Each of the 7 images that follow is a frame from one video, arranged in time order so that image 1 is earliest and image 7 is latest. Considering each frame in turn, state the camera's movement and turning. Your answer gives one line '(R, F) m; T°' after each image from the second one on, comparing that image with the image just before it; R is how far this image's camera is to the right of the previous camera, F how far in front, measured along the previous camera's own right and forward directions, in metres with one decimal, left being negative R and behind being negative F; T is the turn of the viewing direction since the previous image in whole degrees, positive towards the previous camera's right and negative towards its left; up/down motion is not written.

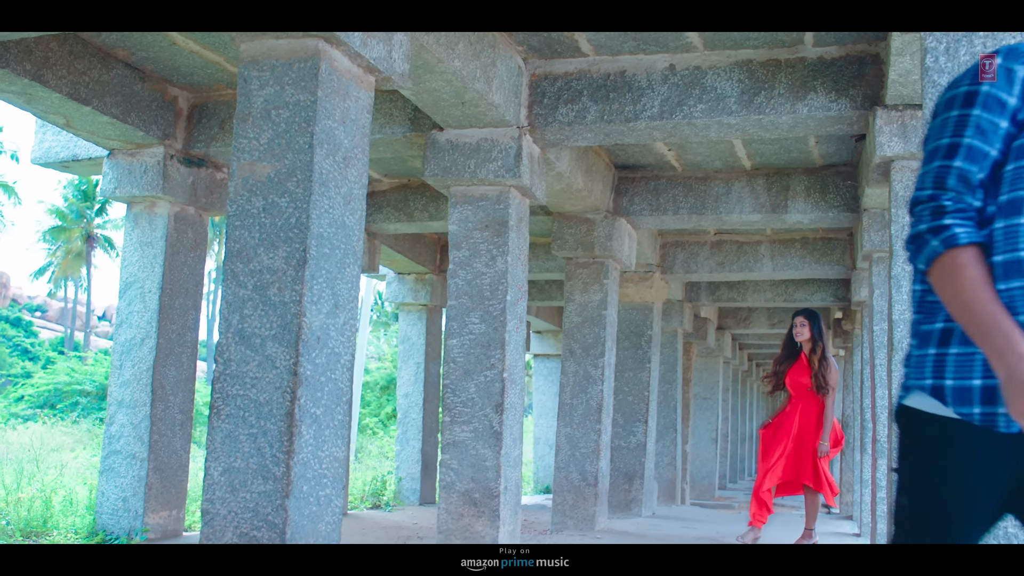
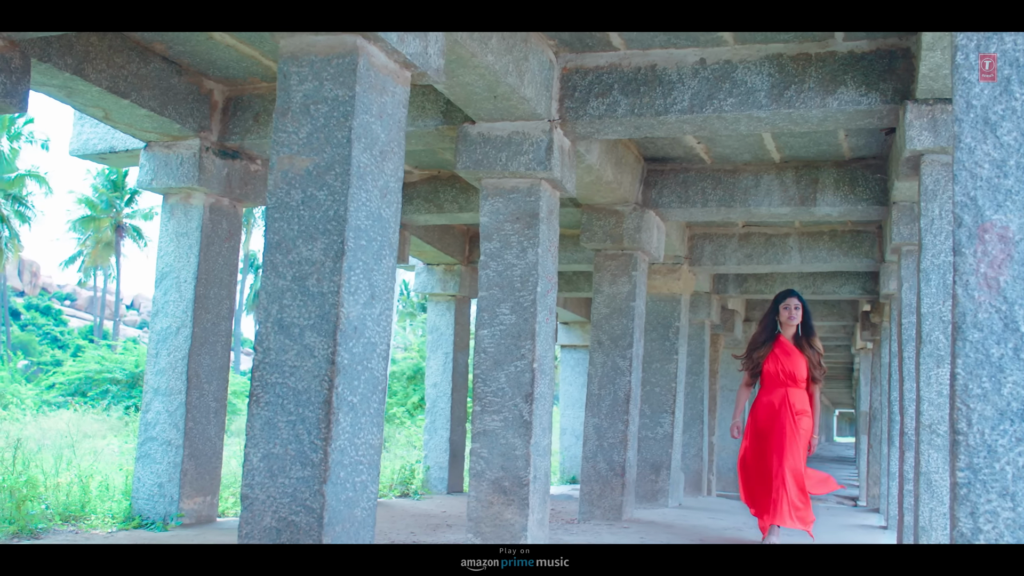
(0.0, -0.1) m; -1°
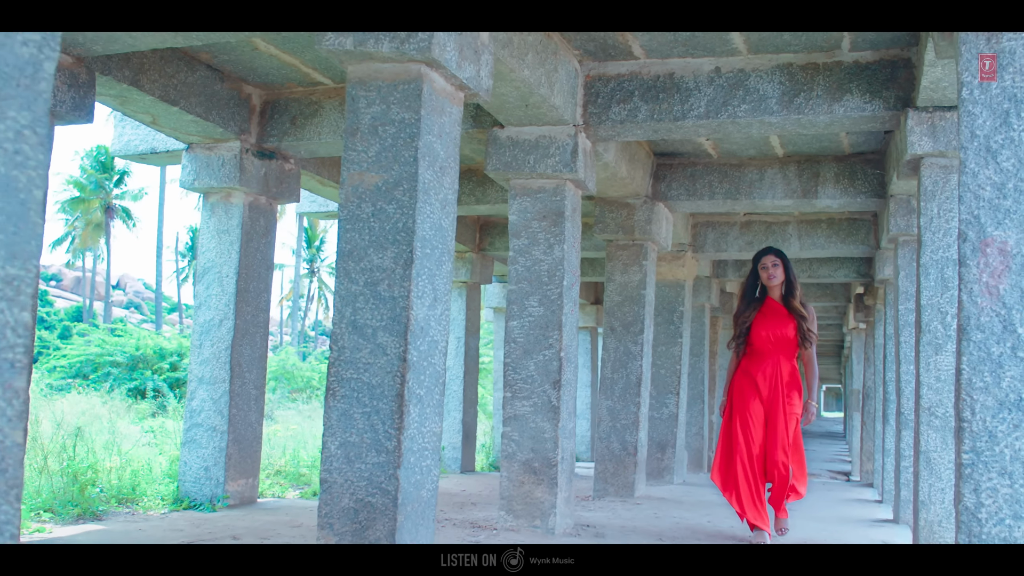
(-0.3, -0.4) m; +1°
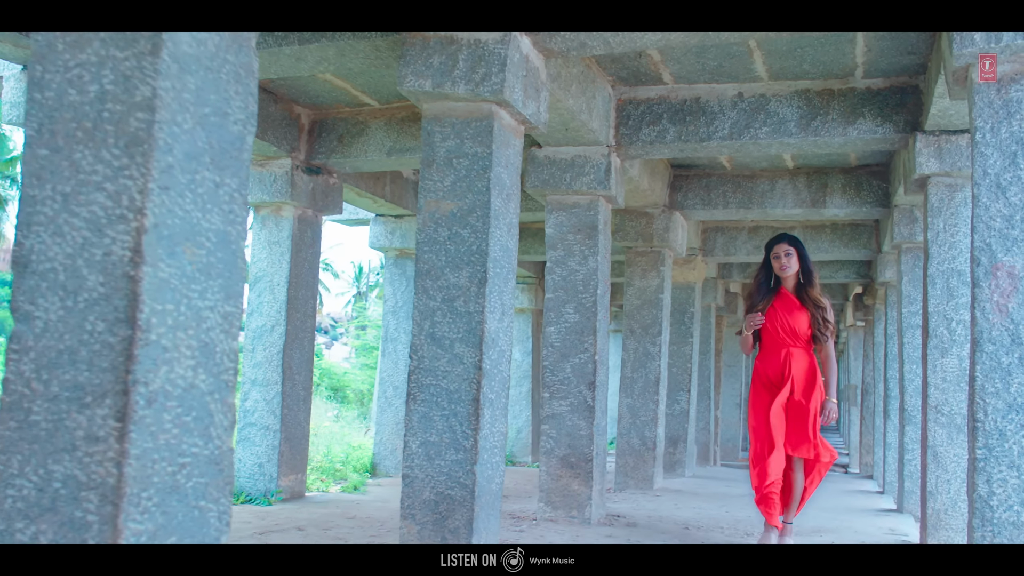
(-0.3, -0.5) m; +1°
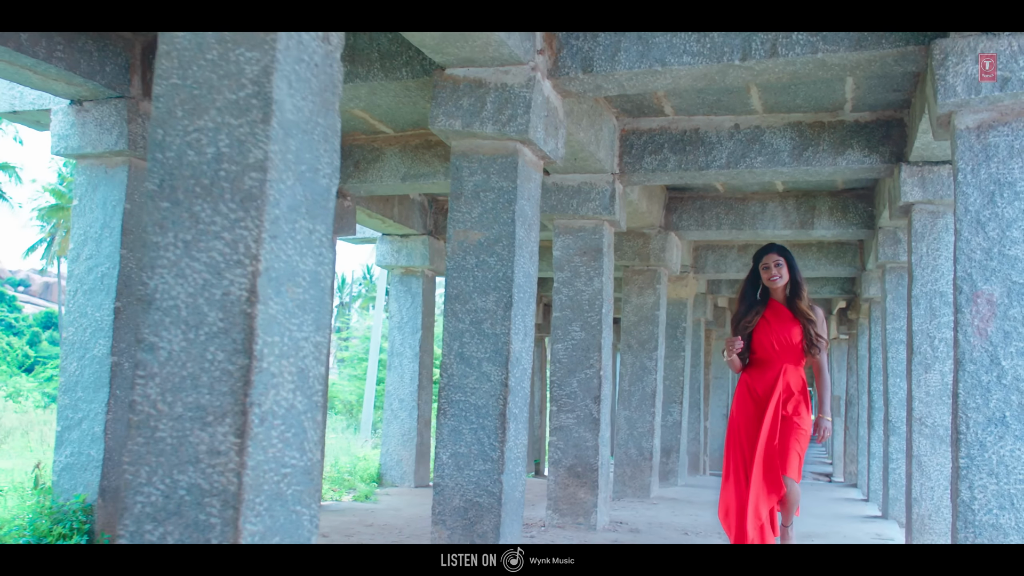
(-0.2, -0.4) m; +1°
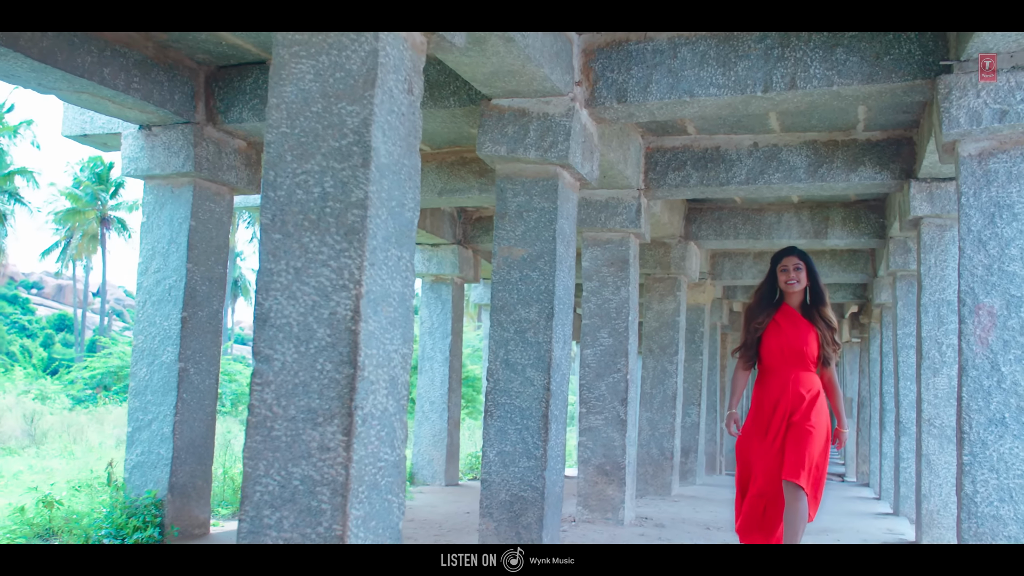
(-0.2, -0.5) m; 0°
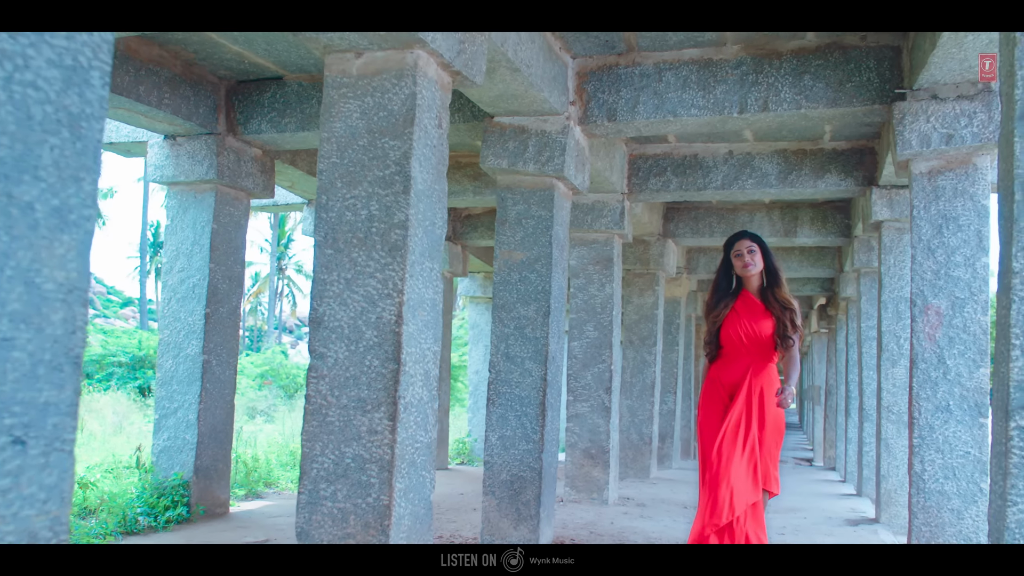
(-0.2, -0.6) m; +2°
